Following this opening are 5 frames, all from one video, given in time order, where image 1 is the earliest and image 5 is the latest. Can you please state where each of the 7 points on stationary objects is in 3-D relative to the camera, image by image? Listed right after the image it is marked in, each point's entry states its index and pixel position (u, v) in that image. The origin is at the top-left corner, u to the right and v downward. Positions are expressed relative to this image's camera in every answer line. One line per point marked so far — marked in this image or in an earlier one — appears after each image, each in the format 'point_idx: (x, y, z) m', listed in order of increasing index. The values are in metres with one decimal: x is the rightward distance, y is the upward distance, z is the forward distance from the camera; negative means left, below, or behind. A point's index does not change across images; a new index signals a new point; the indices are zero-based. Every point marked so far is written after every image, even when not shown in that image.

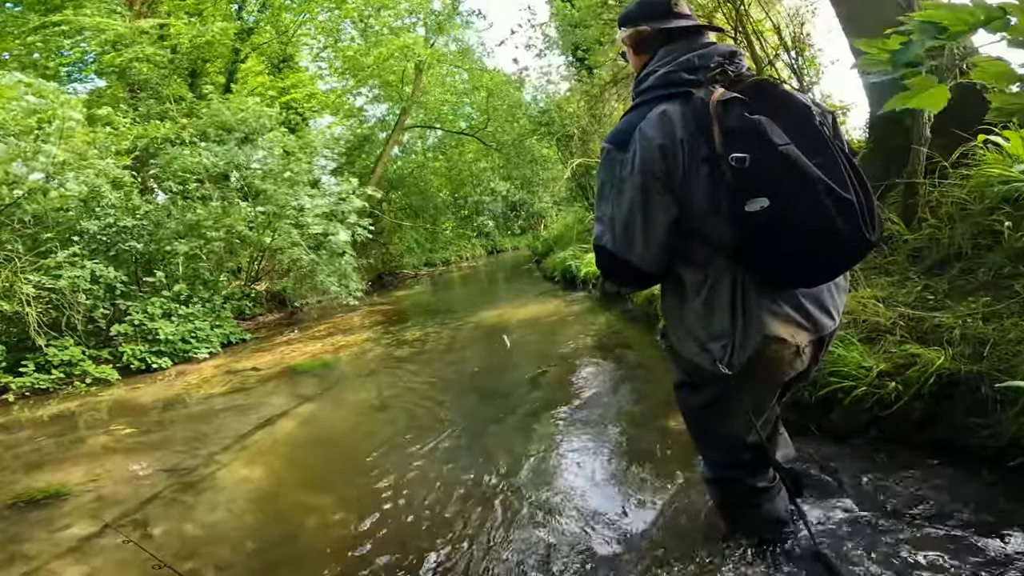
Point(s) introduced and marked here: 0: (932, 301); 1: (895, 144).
0: (+2.3, -0.1, +3.4) m
1: (+2.8, +1.1, +4.7) m
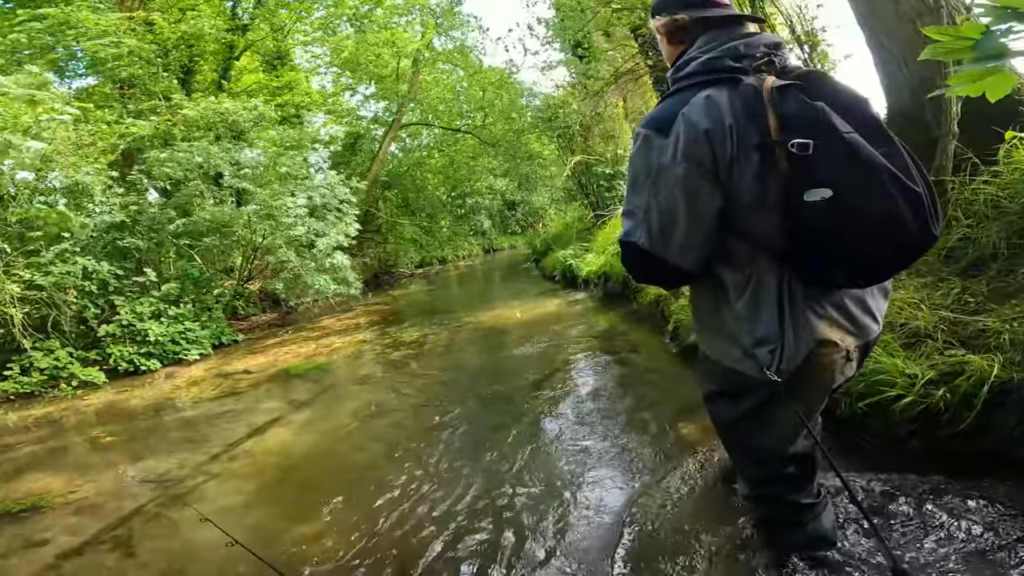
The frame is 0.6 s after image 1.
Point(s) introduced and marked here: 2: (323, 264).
0: (+2.3, -0.1, +3.1) m
1: (+2.9, +1.1, +4.5) m
2: (-3.6, +0.4, +12.1) m
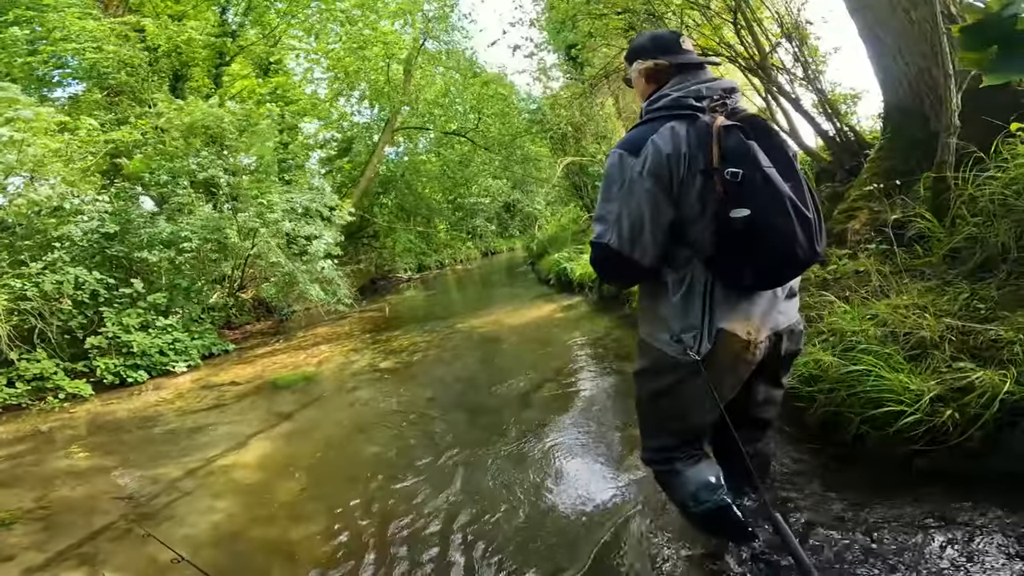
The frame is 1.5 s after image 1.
0: (+2.2, -0.1, +3.0) m
1: (+2.7, +1.0, +4.3) m
2: (-3.7, +0.3, +11.9) m
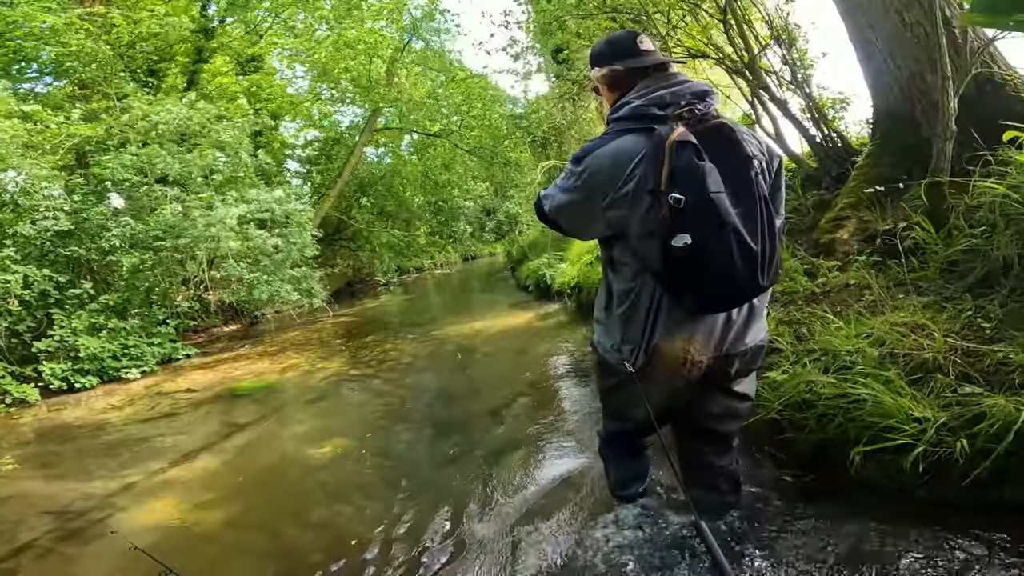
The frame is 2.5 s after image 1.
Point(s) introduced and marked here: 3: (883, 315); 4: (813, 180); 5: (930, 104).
0: (+2.0, -0.2, +2.8) m
1: (+2.6, +1.0, +4.2) m
2: (-4.1, +0.3, +11.5) m
3: (+1.9, -0.1, +3.2) m
4: (+2.4, +0.9, +5.1) m
5: (+2.7, +1.2, +4.0) m
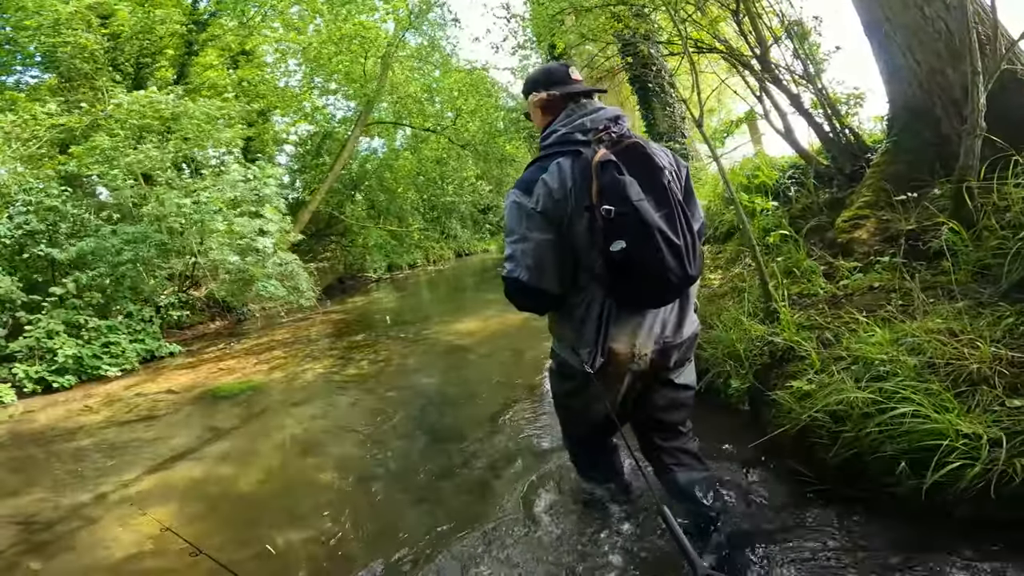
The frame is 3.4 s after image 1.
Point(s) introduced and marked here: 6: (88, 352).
0: (+2.1, -0.2, +2.6) m
1: (+2.6, +0.9, +4.0) m
2: (-4.2, +0.3, +11.3) m
3: (+1.9, -0.1, +3.0) m
4: (+2.4, +0.8, +4.9) m
5: (+2.7, +1.1, +3.9) m
6: (-5.6, -0.8, +8.6) m
